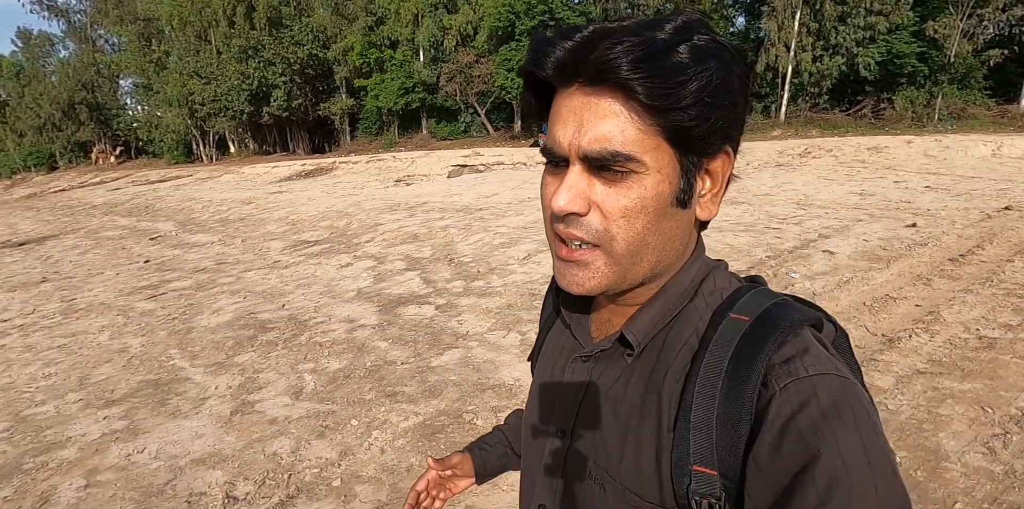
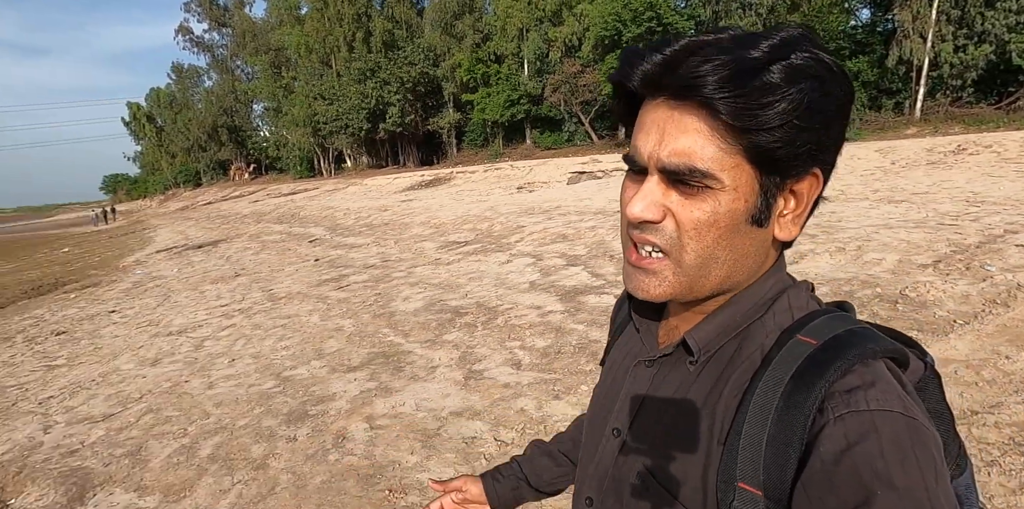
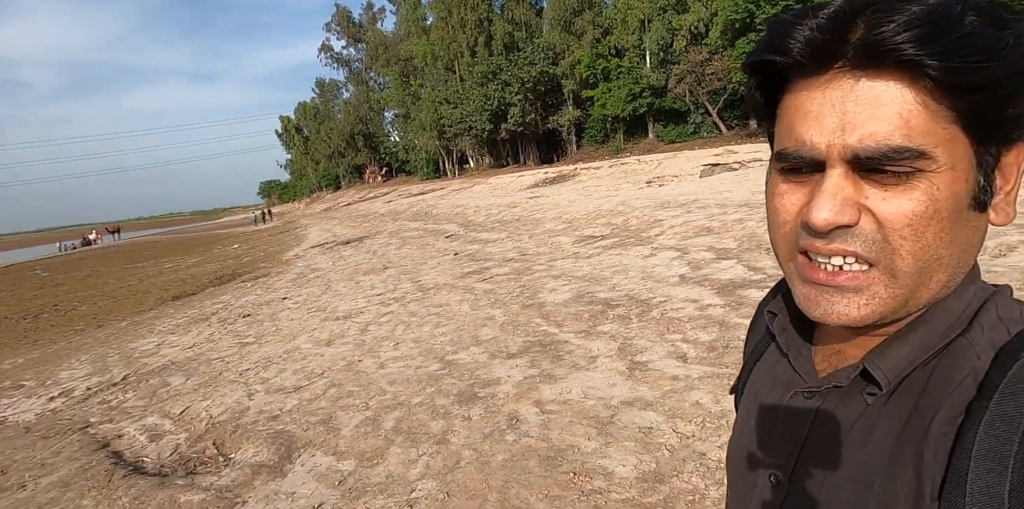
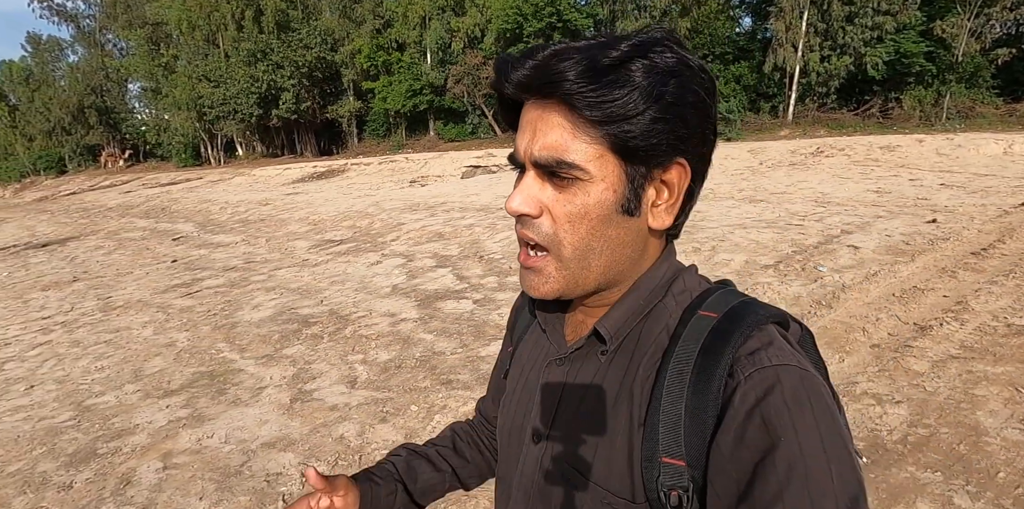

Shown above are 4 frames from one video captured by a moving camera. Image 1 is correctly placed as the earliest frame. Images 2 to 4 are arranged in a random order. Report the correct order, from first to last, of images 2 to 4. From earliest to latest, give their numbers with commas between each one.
4, 2, 3
